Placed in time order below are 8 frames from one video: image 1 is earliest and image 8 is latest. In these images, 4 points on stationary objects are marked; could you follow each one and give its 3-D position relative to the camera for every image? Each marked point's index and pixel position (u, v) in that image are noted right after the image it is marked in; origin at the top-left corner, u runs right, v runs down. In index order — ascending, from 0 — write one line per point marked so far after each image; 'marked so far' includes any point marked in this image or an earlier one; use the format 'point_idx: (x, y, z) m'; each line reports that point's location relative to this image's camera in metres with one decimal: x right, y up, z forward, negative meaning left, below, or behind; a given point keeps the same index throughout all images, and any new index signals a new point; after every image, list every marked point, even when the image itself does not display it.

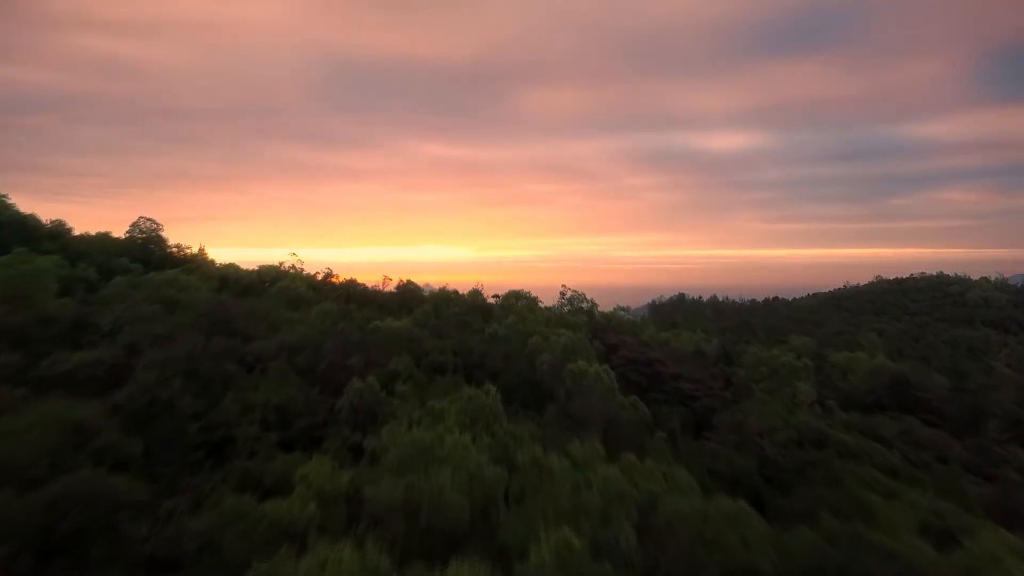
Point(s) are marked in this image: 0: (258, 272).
0: (-5.1, +0.3, +14.7) m
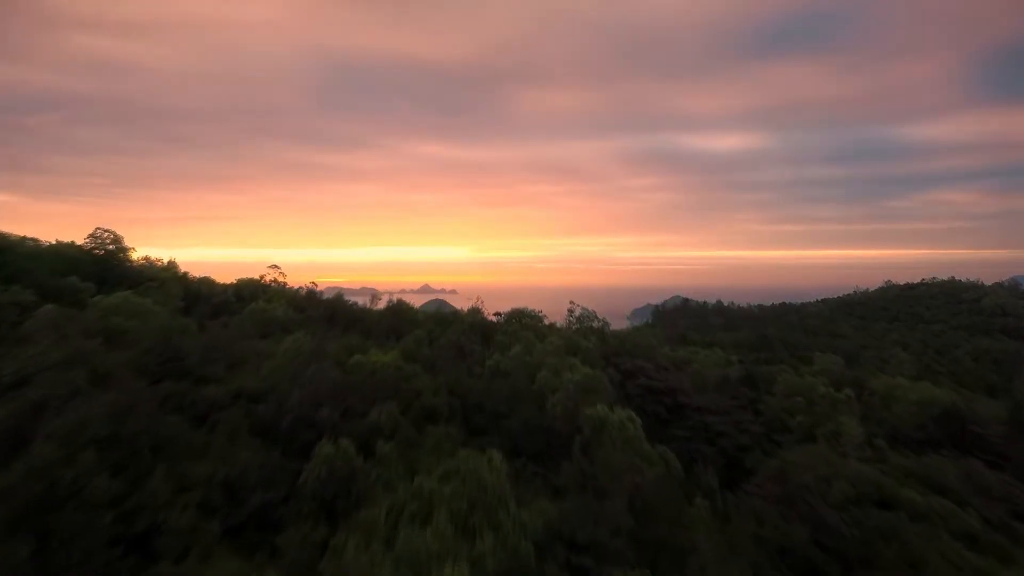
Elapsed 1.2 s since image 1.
0: (-5.1, 0.0, +13.3) m
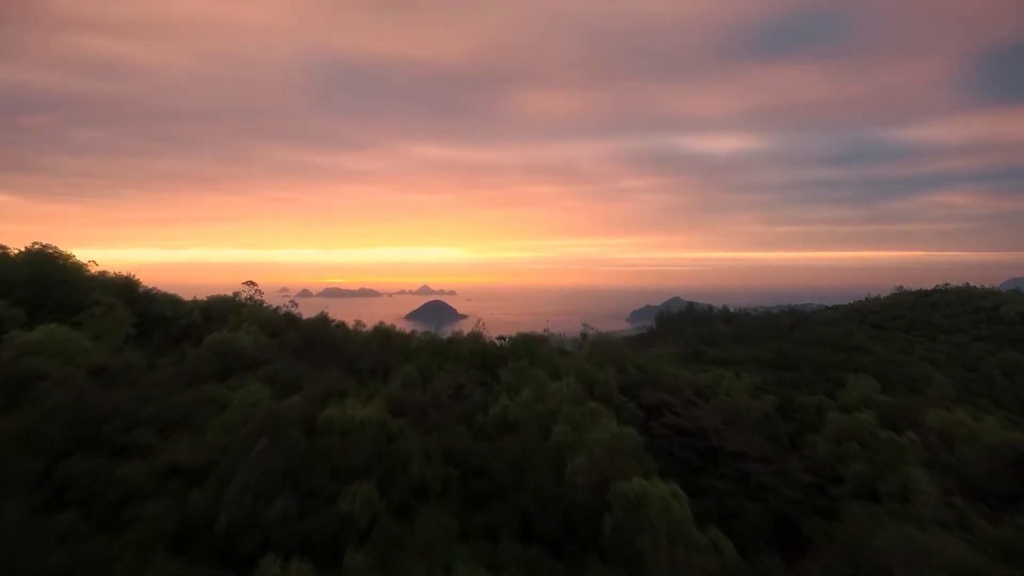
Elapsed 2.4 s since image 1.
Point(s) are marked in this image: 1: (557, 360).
0: (-5.0, -0.3, +11.8) m
1: (+0.6, -1.0, +10.3) m
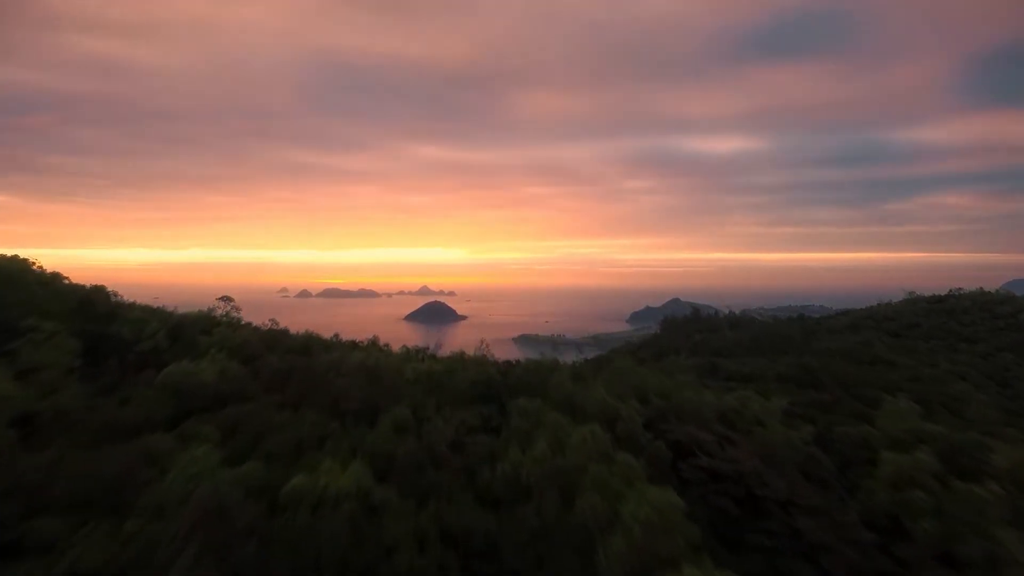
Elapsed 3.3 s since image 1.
0: (-4.9, -0.6, +10.4) m
1: (+0.7, -1.3, +9.0) m
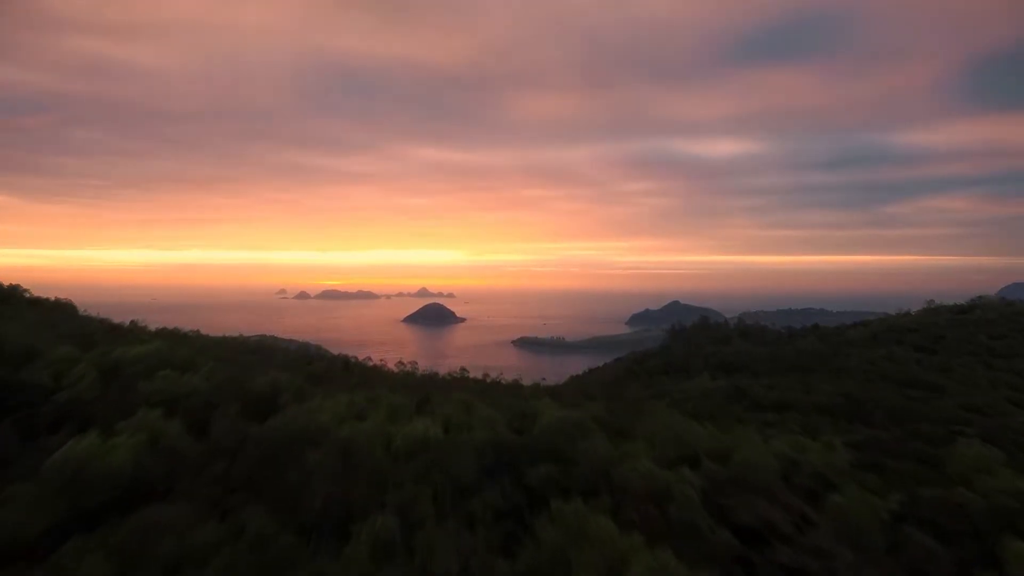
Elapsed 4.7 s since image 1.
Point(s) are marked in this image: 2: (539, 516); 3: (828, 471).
0: (-4.7, -0.9, +8.4) m
1: (+0.9, -1.6, +7.0) m
2: (+0.2, -1.6, +5.8) m
3: (+4.2, -2.5, +9.7) m
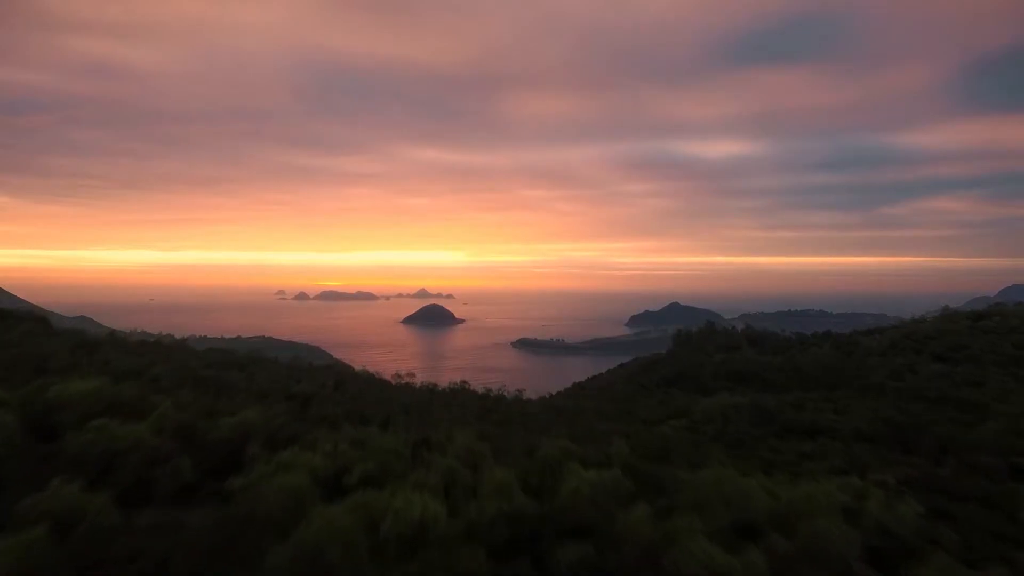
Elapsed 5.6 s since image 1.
0: (-4.5, -1.2, +6.8) m
1: (+1.1, -1.9, +5.4) m
2: (+0.4, -1.9, +4.2) m
3: (+4.3, -2.7, +8.1) m
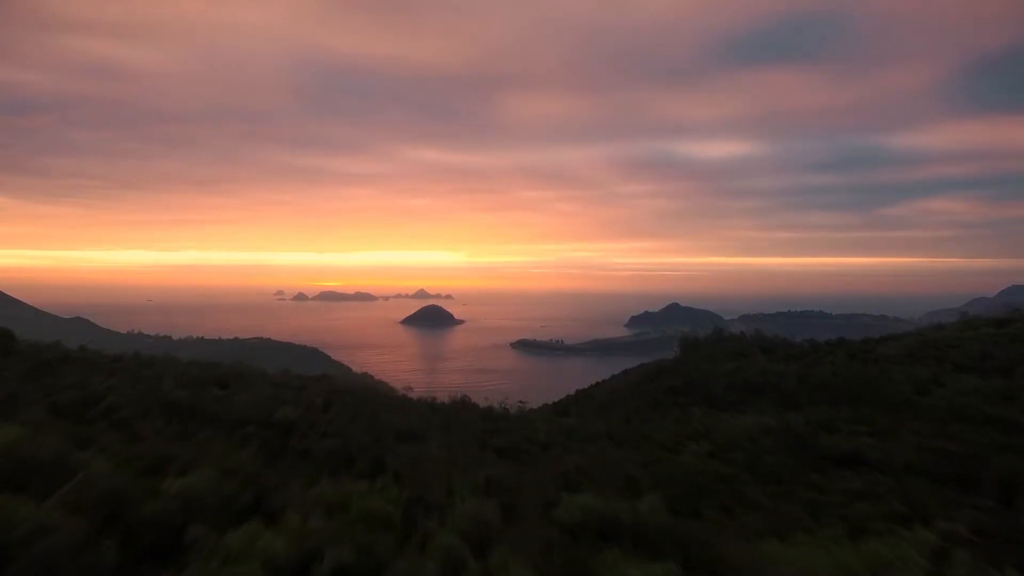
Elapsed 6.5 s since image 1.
0: (-4.4, -1.4, +5.2) m
1: (+1.2, -2.2, +3.8) m
2: (+0.5, -2.2, +2.6) m
3: (+4.5, -3.0, +6.5) m
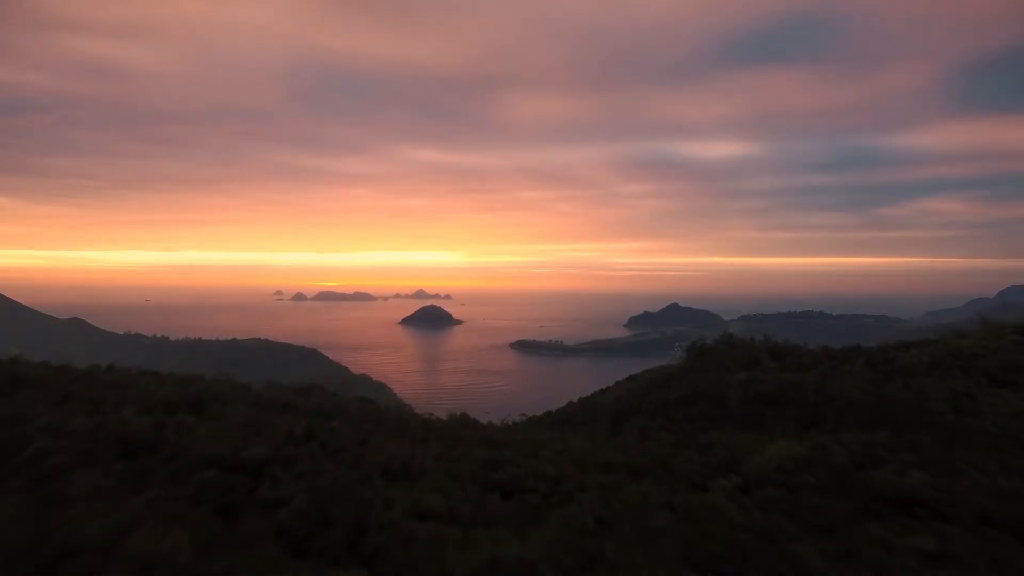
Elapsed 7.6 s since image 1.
0: (-4.3, -1.7, +3.3) m
1: (+1.4, -2.5, +1.9) m
2: (+0.6, -2.4, +0.7) m
3: (+4.6, -3.3, +4.6) m
